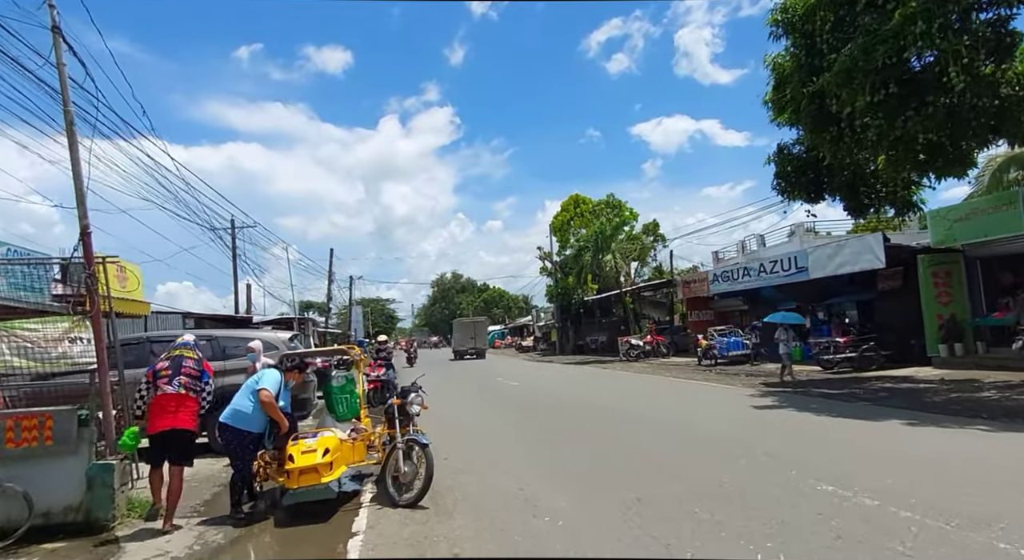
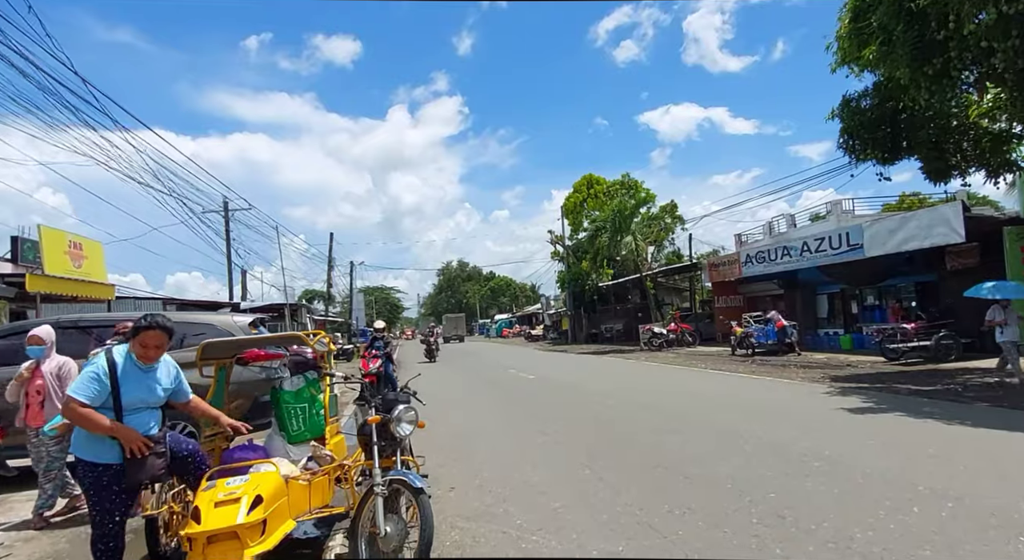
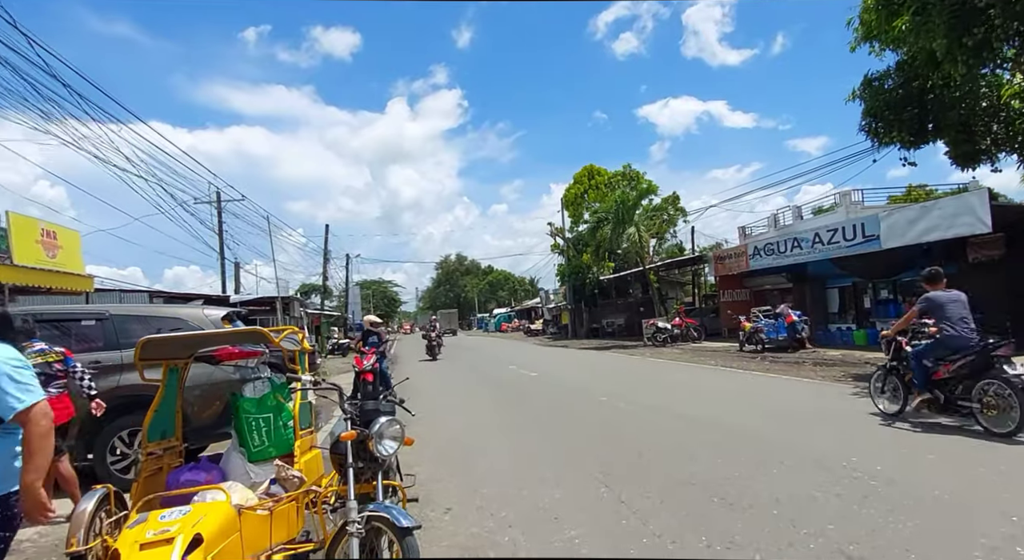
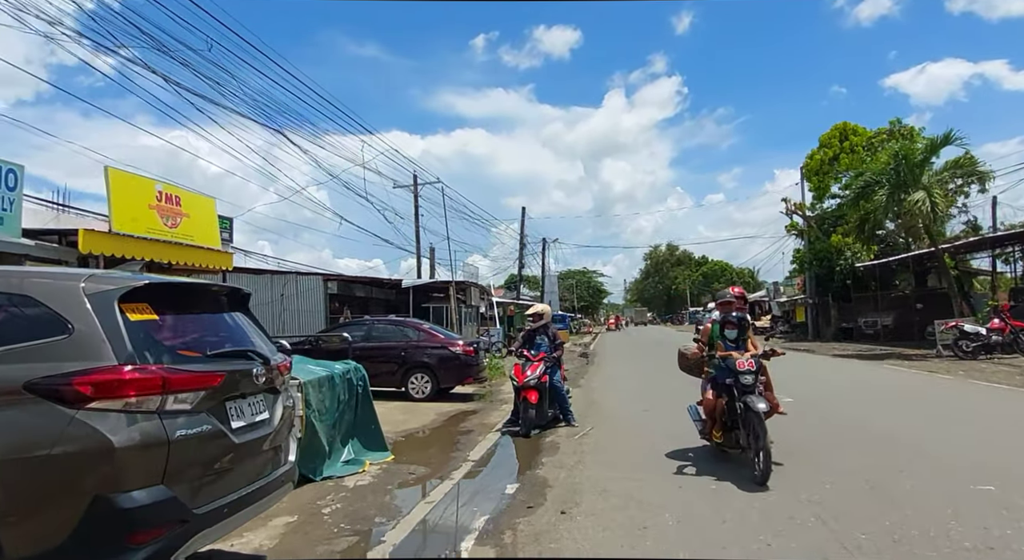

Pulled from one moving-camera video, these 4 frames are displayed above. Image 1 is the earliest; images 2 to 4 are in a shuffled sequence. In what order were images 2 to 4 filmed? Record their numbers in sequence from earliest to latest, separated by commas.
2, 3, 4
